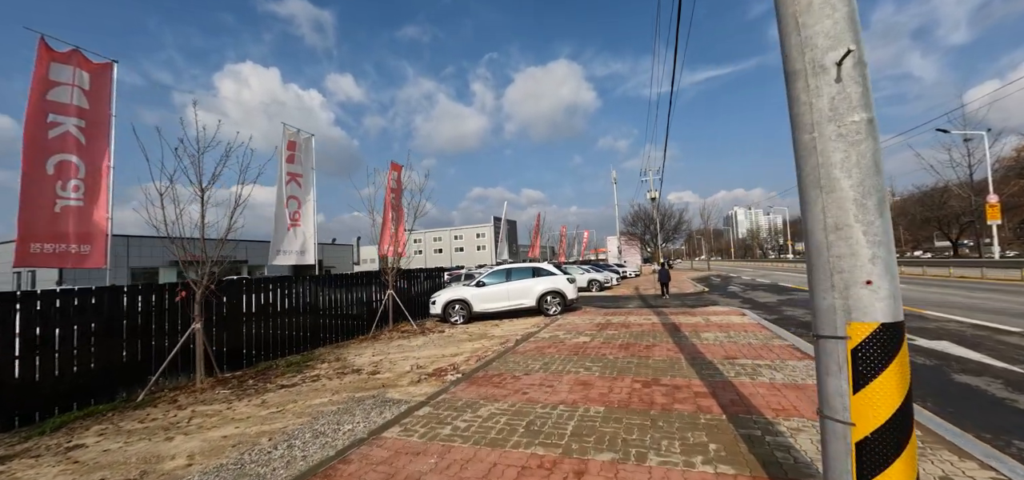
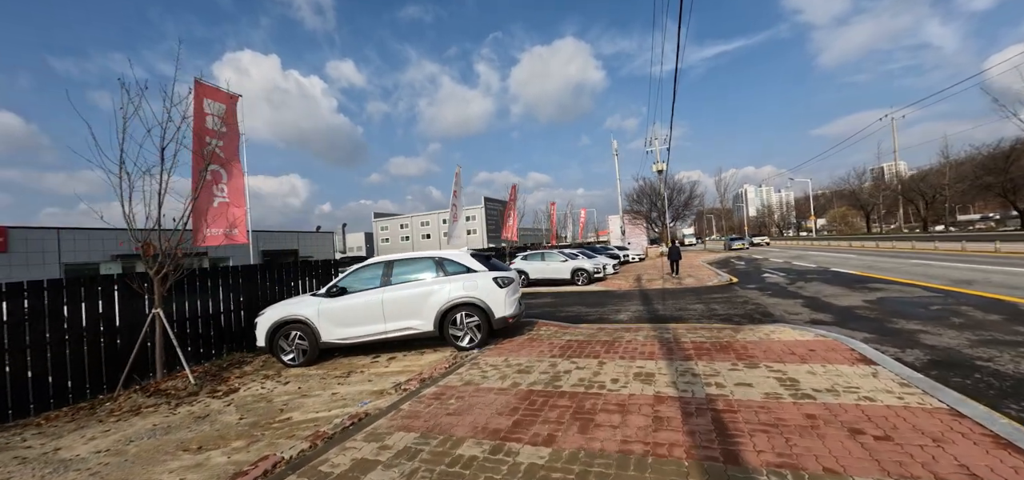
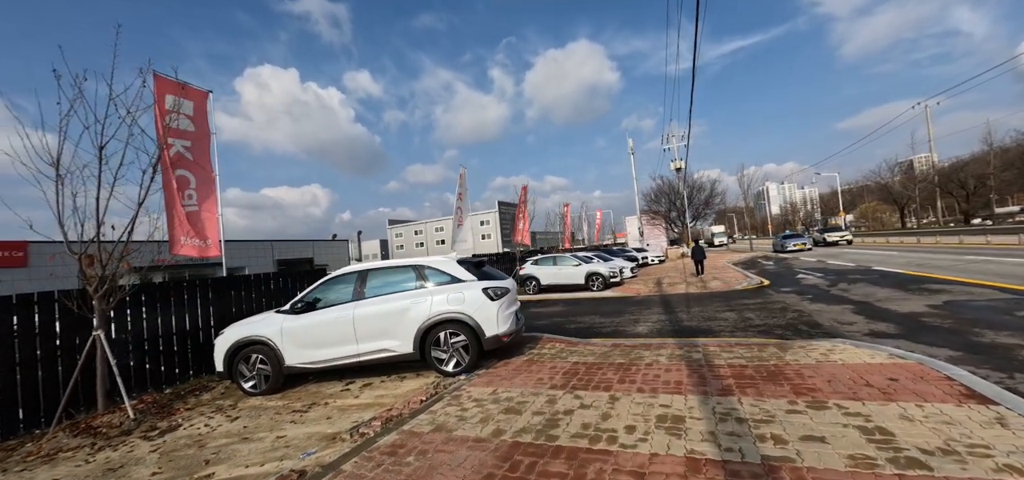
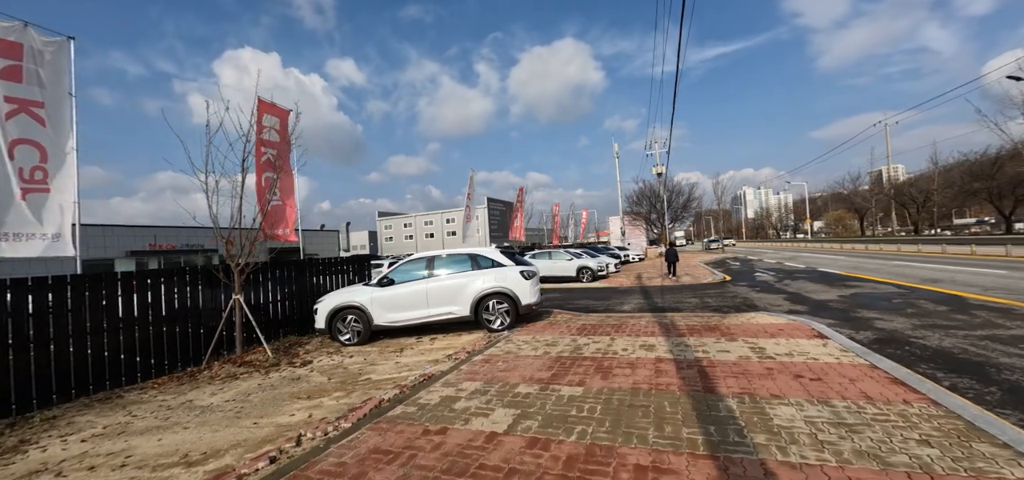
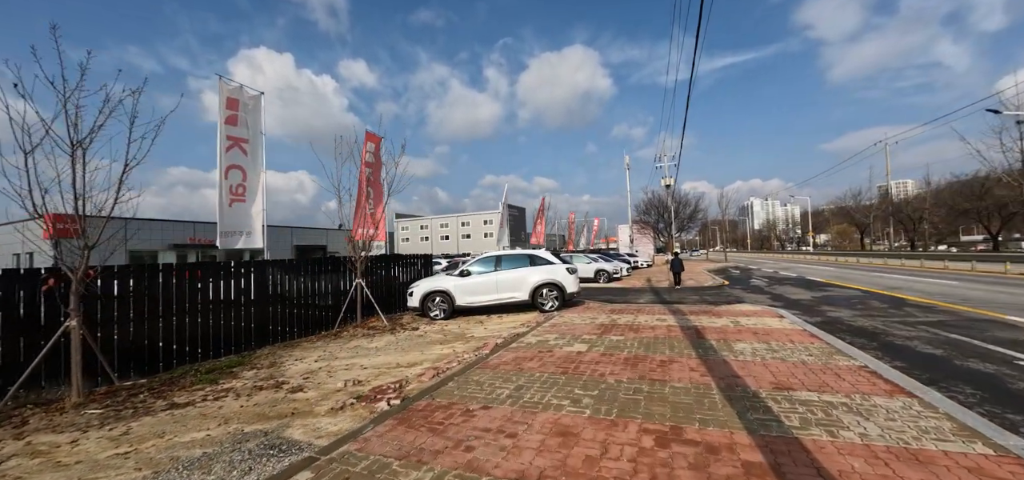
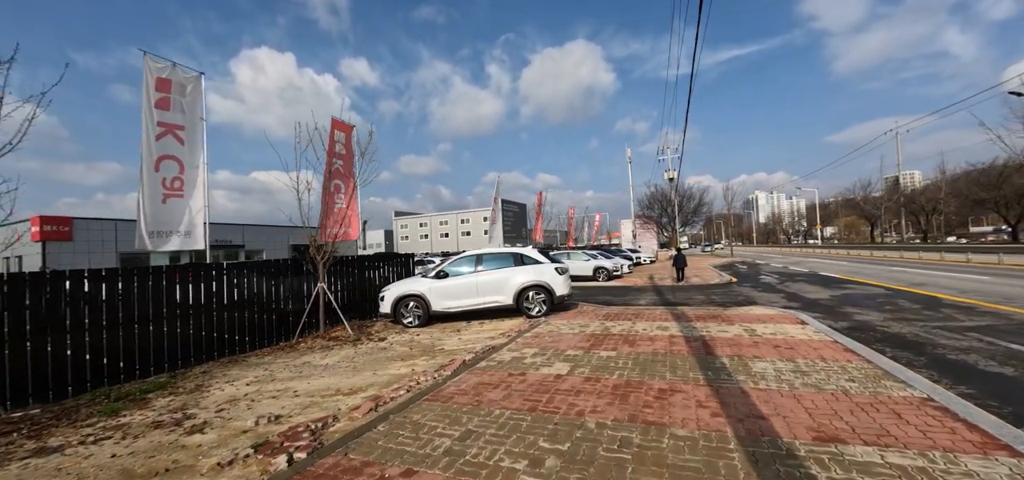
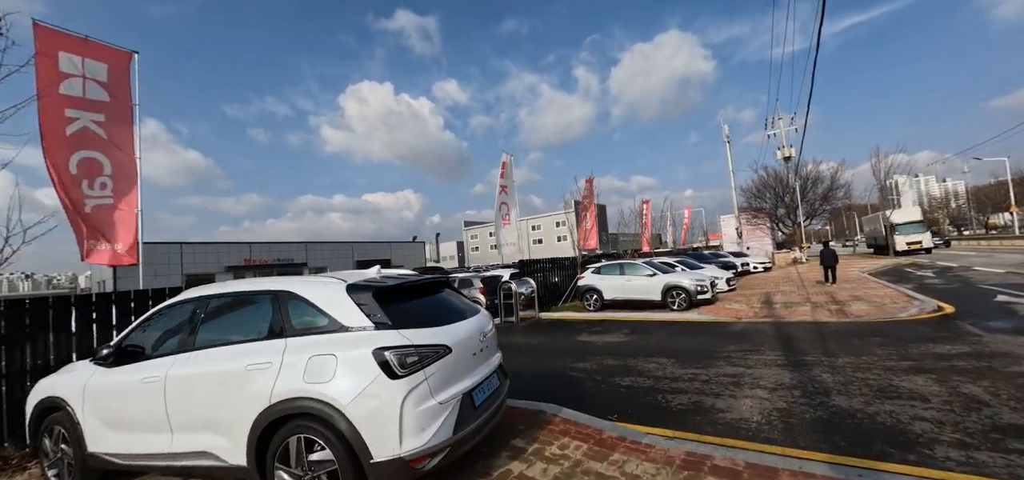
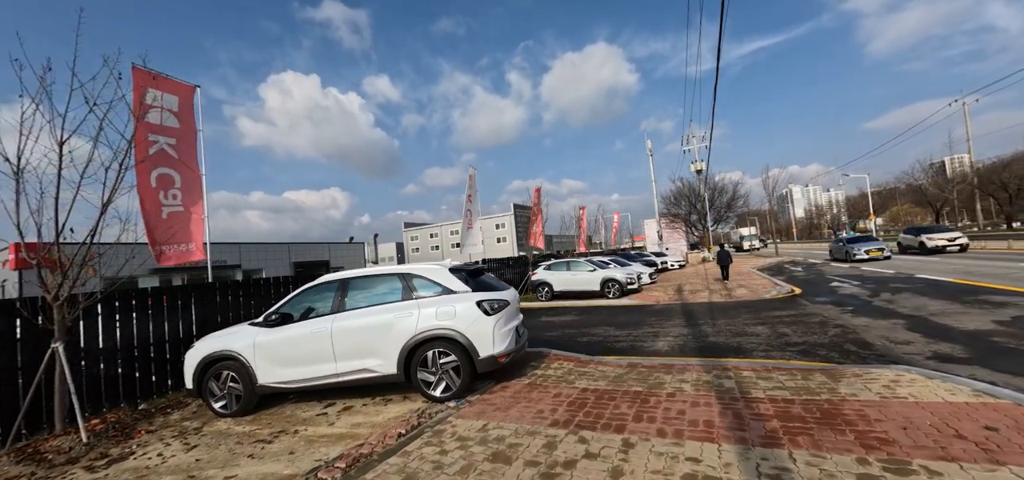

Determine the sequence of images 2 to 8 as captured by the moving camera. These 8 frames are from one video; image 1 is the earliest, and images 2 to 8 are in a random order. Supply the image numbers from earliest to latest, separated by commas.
5, 6, 4, 2, 3, 8, 7
